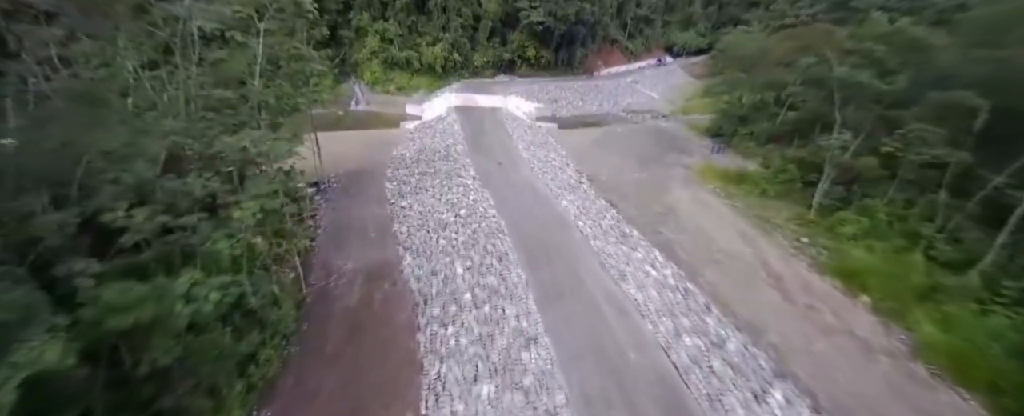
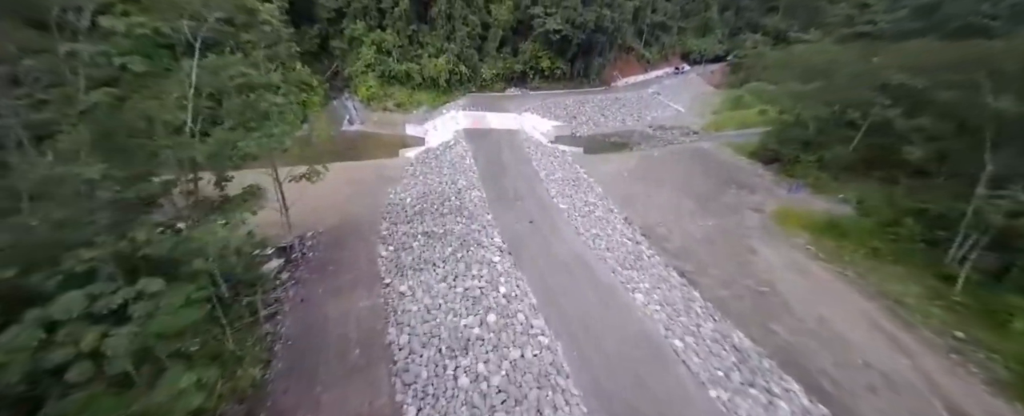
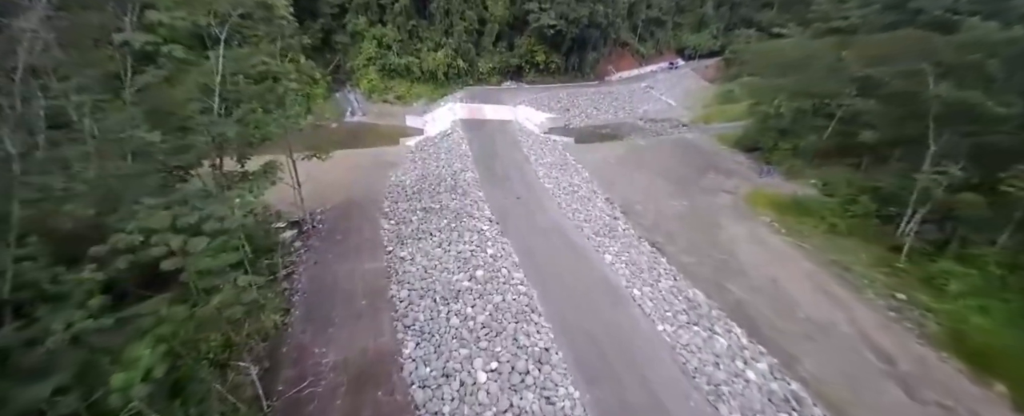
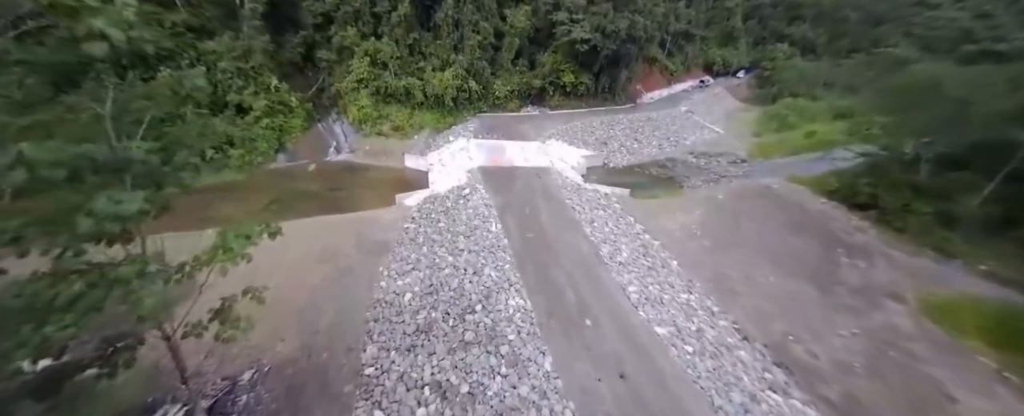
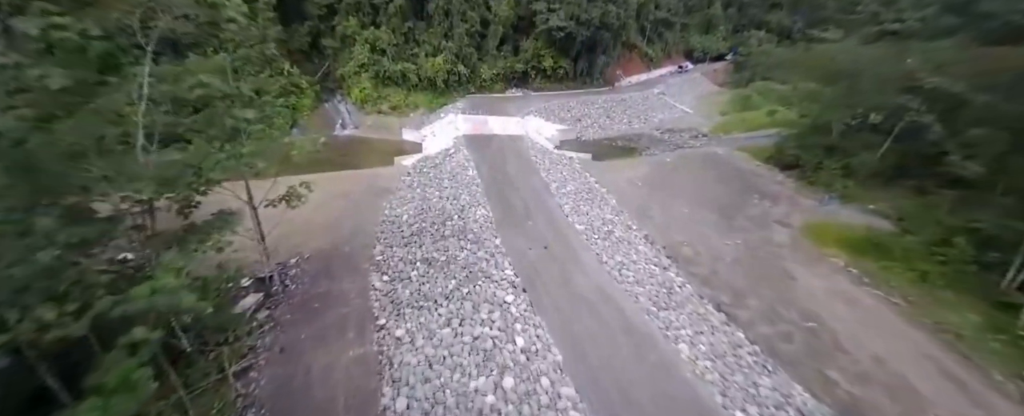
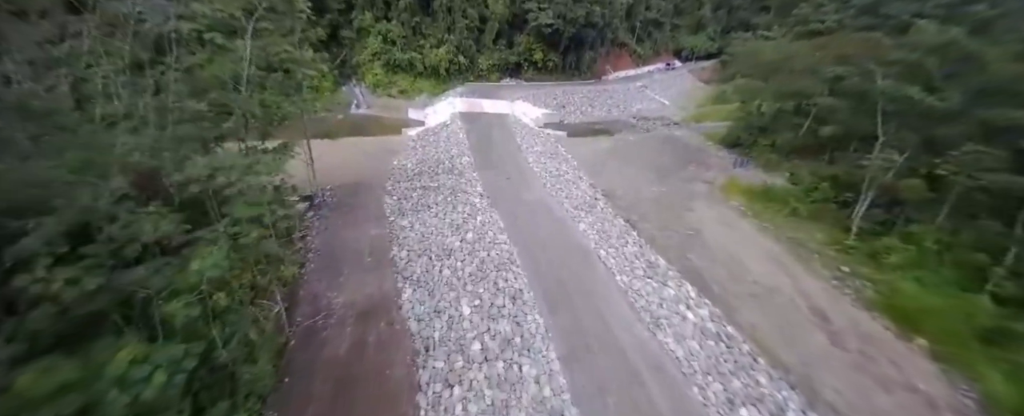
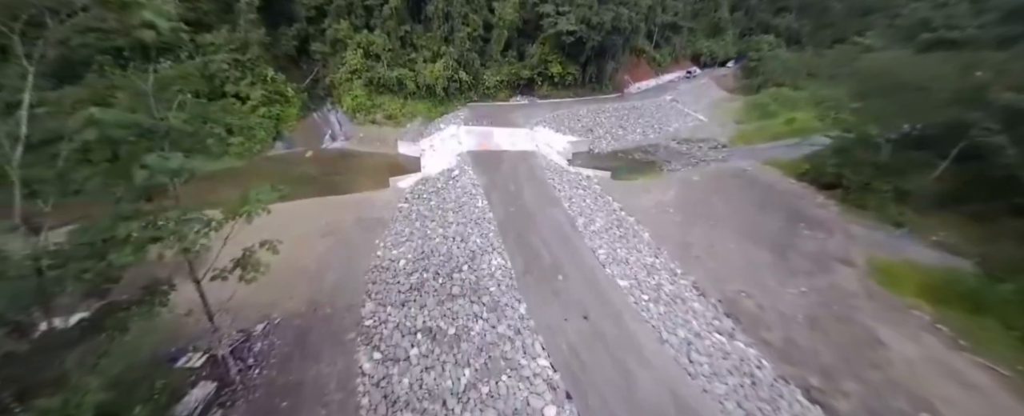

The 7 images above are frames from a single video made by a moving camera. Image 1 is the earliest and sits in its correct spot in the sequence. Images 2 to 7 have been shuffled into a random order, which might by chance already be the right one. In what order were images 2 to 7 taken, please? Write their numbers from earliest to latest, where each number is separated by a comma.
6, 3, 2, 5, 7, 4
